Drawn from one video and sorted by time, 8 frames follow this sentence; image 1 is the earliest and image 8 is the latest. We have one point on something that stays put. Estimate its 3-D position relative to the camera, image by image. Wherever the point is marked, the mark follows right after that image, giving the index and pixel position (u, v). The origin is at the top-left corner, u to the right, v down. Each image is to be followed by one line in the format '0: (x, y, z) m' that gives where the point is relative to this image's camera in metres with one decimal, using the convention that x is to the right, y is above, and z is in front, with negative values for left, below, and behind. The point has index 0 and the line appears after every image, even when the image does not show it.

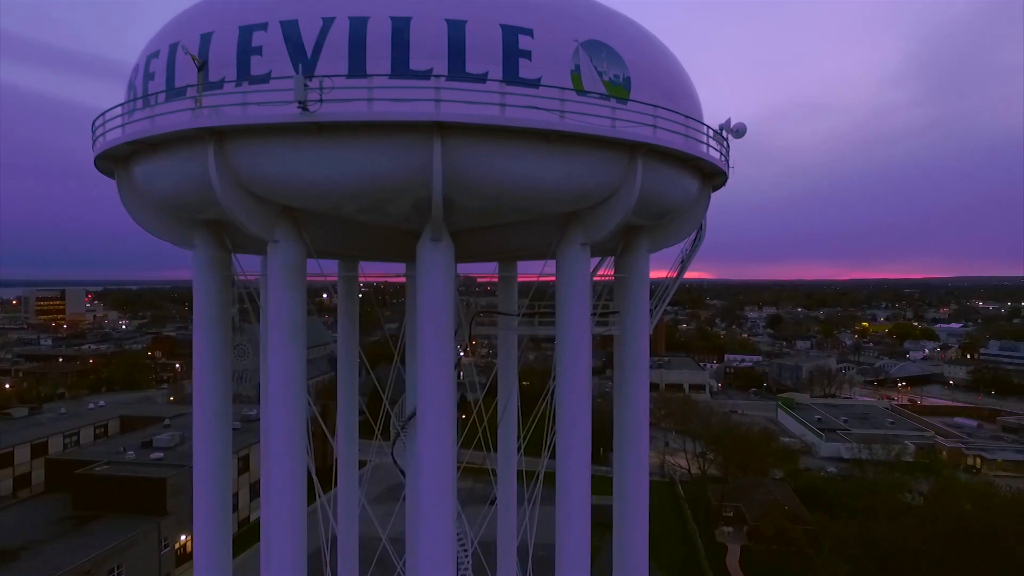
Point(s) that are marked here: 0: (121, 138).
0: (-3.6, +1.4, +5.8) m
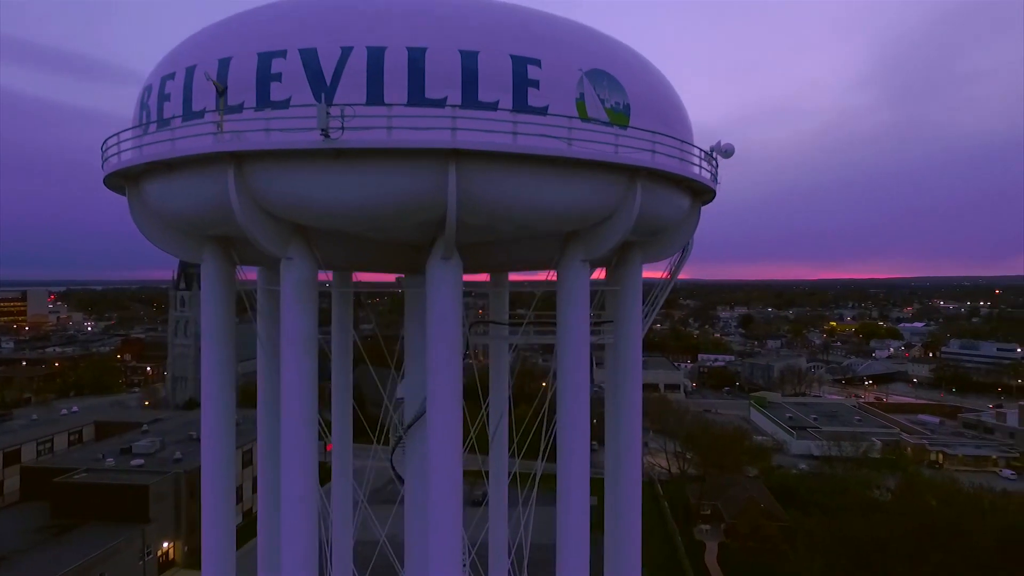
0: (-3.5, +1.2, +5.9) m
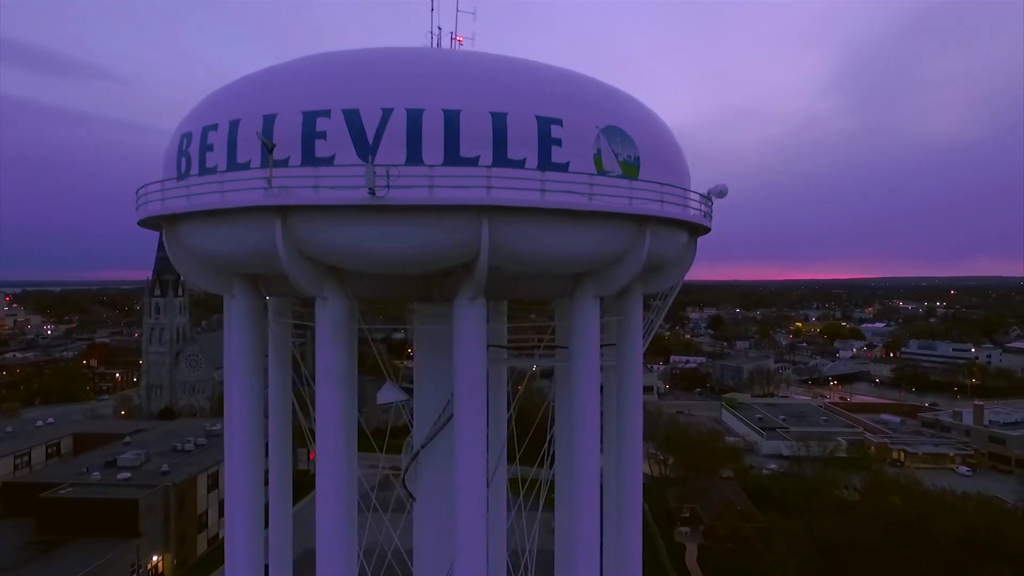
0: (-3.3, +0.8, +6.3) m
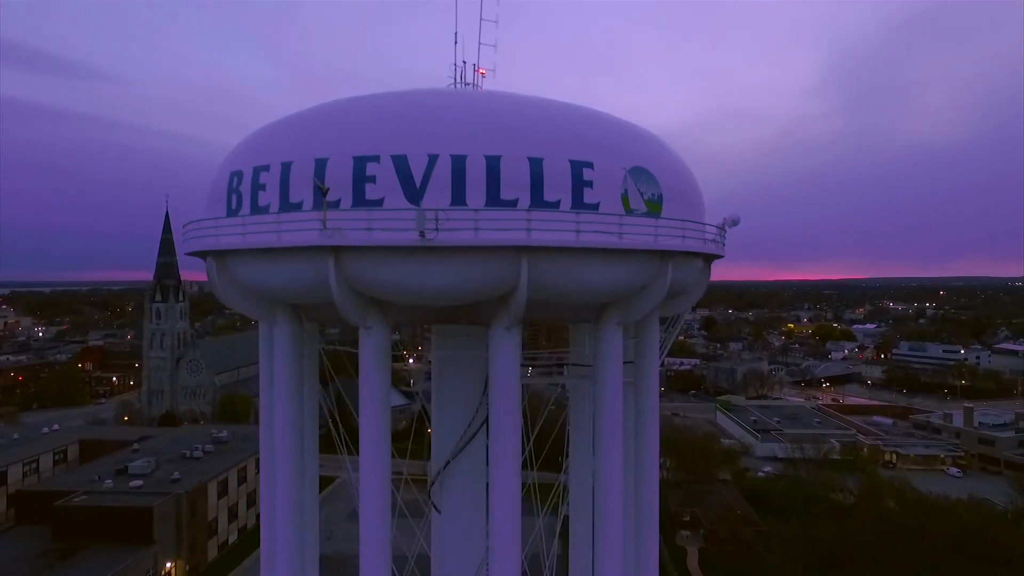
0: (-2.9, +0.5, +6.7) m
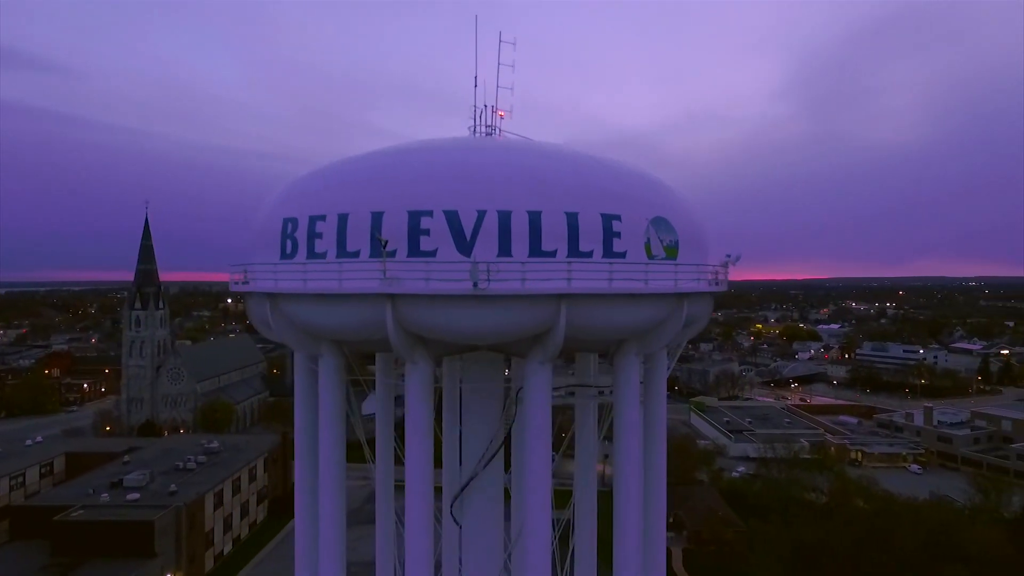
0: (-2.5, 0.0, +7.3) m
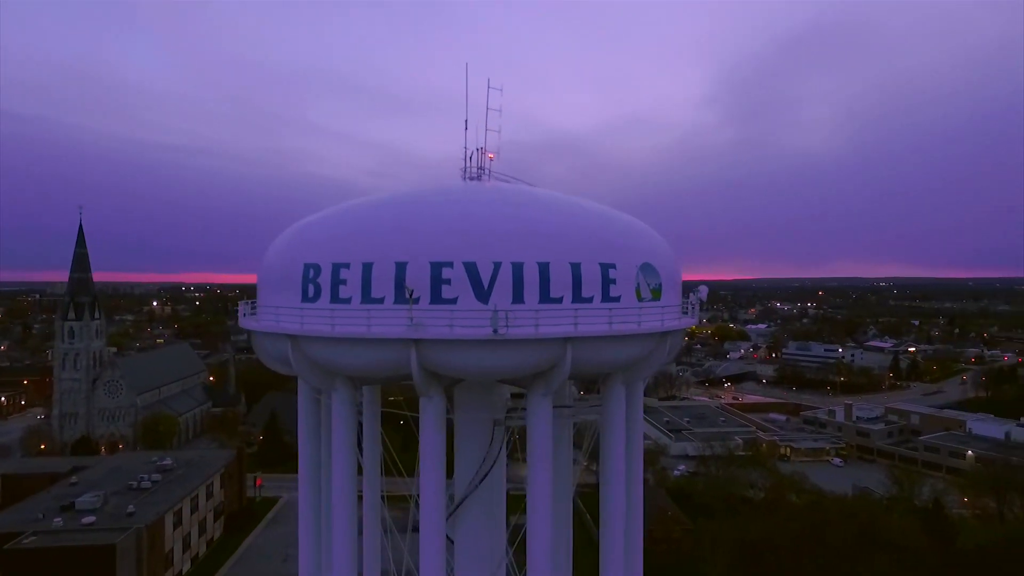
0: (-2.3, -0.6, +7.9) m
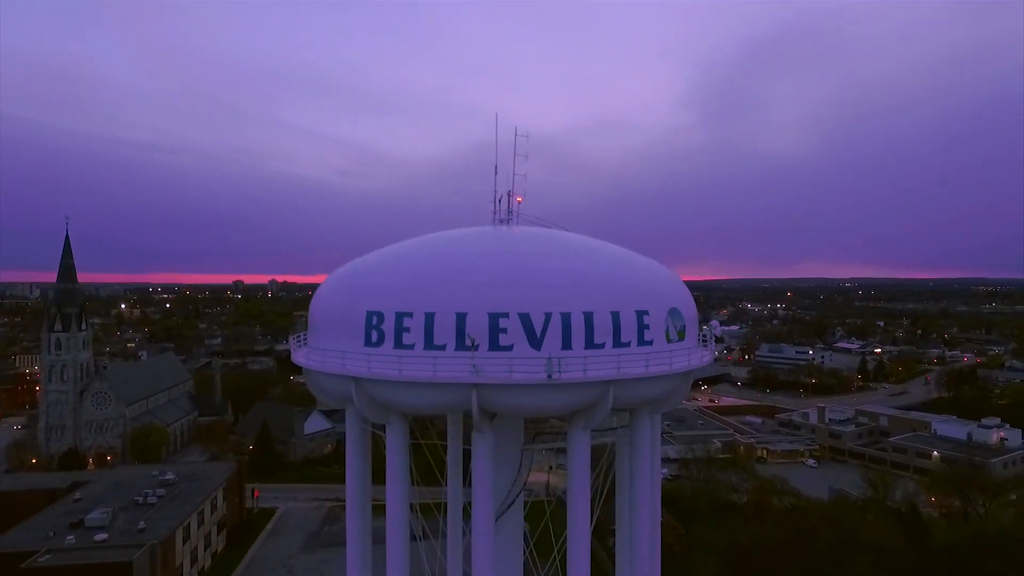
0: (-1.6, -1.2, +8.7) m
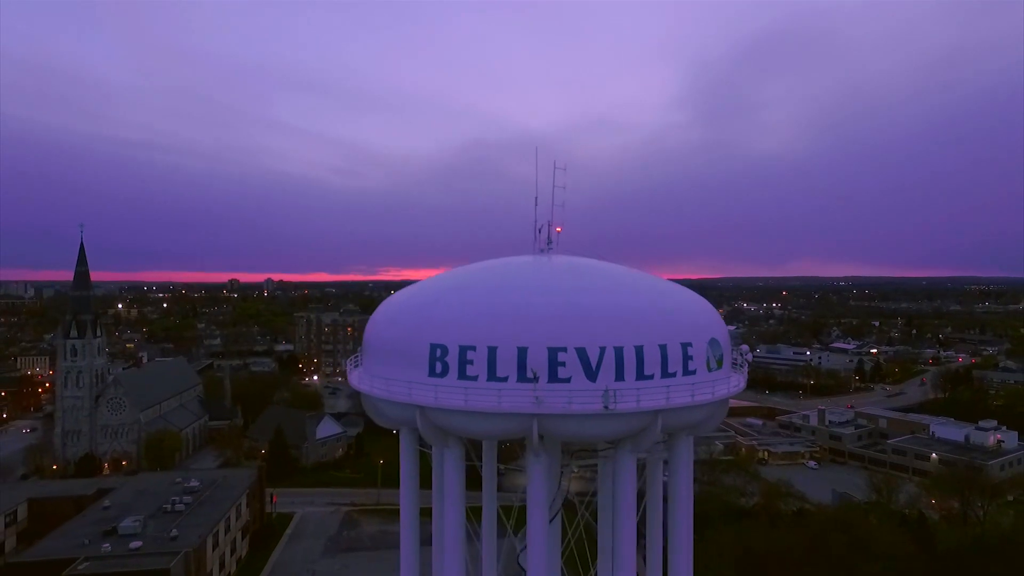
0: (-0.8, -1.8, +9.4) m
